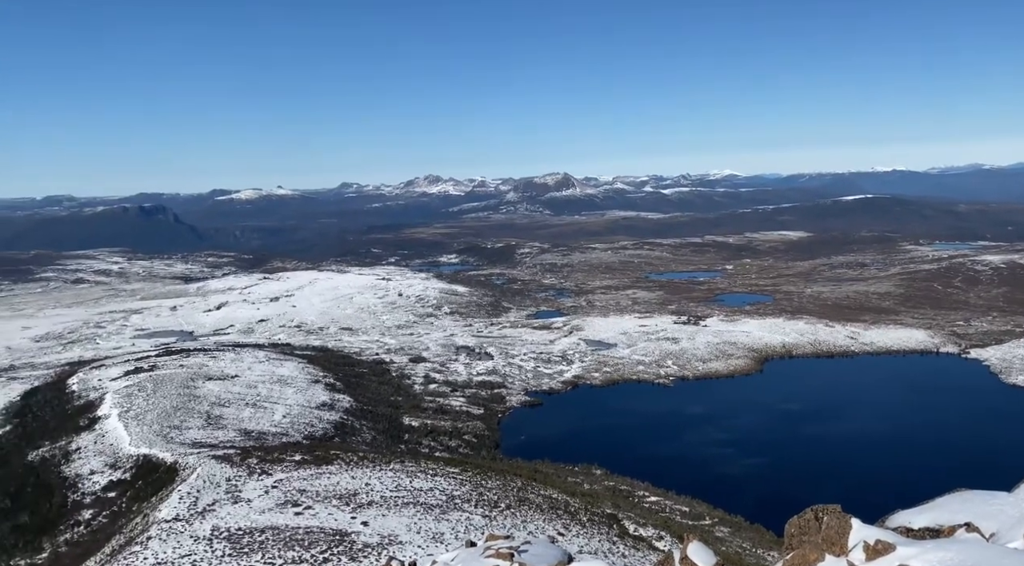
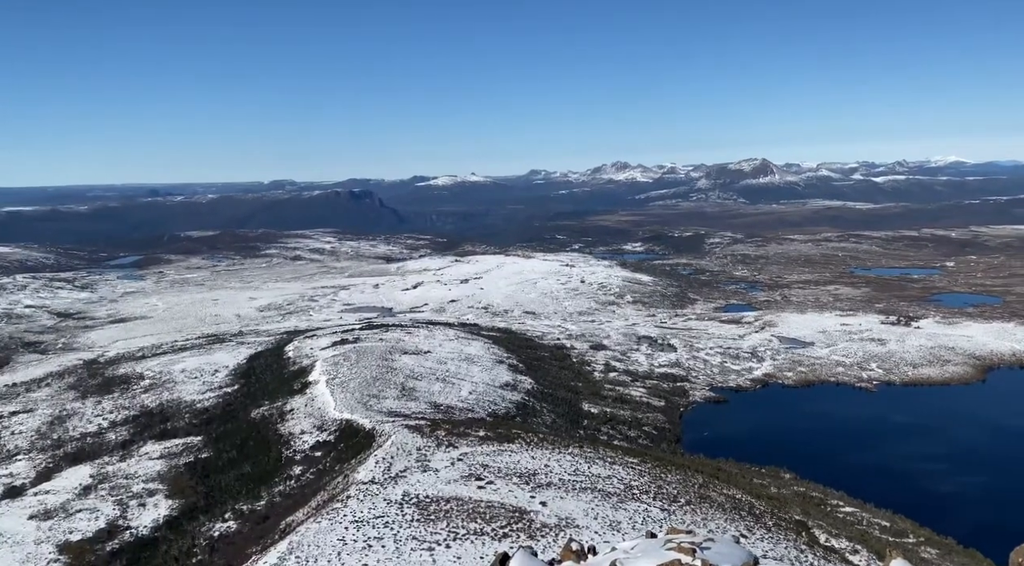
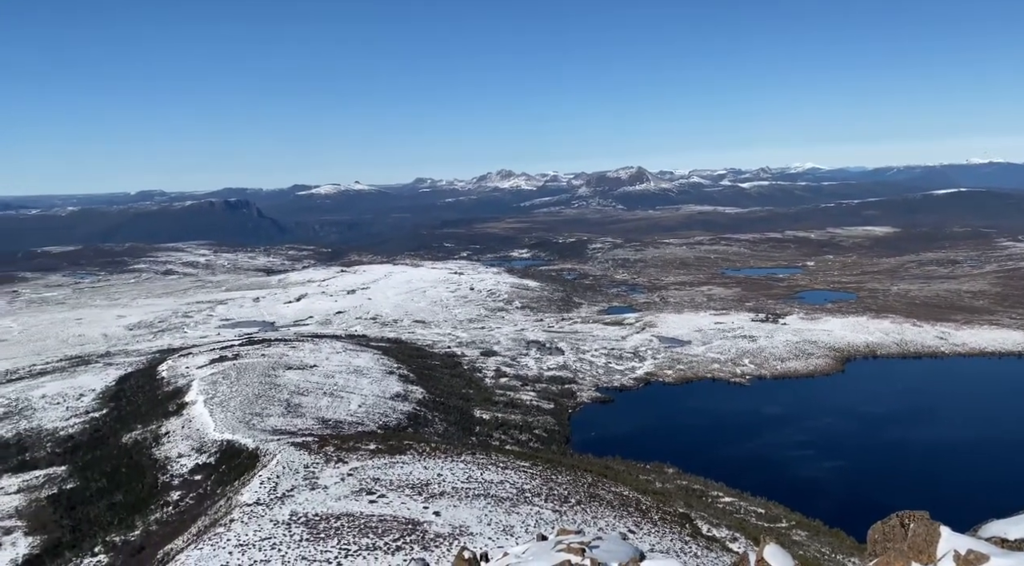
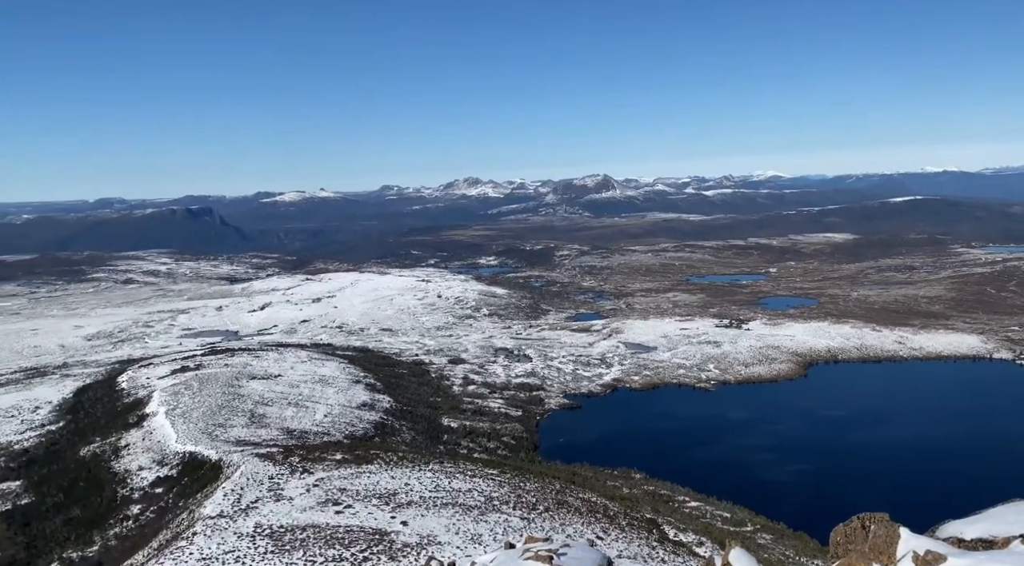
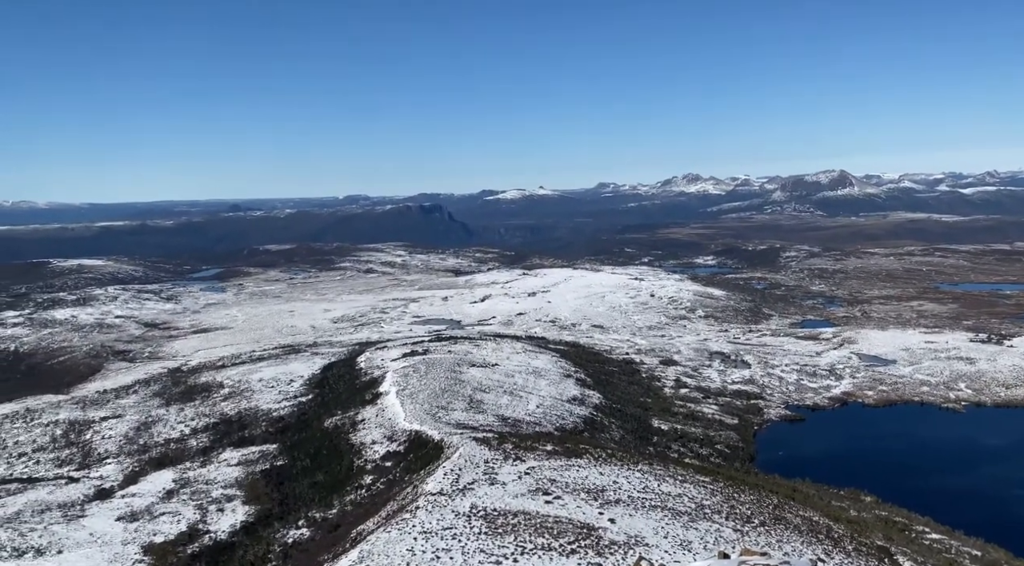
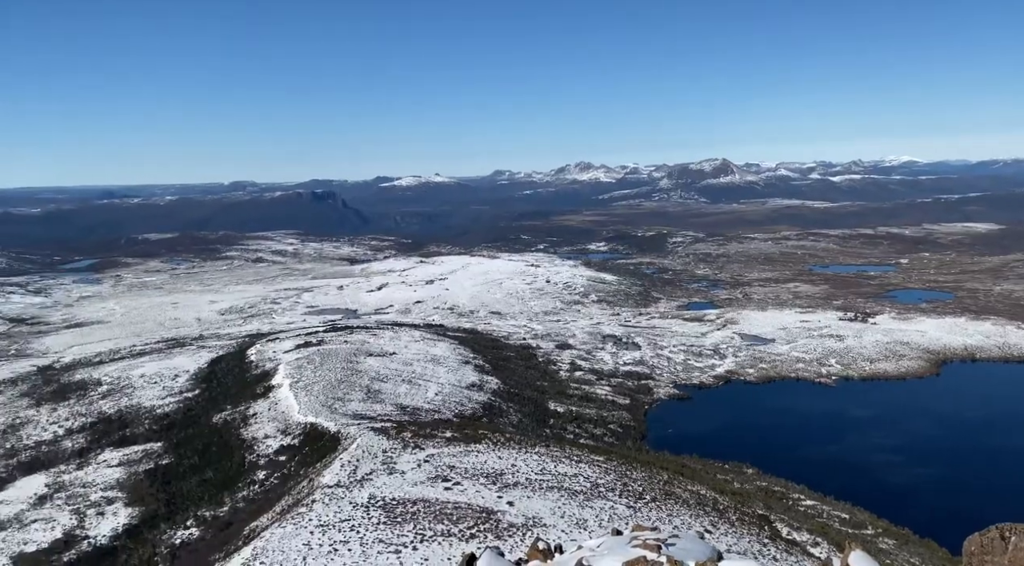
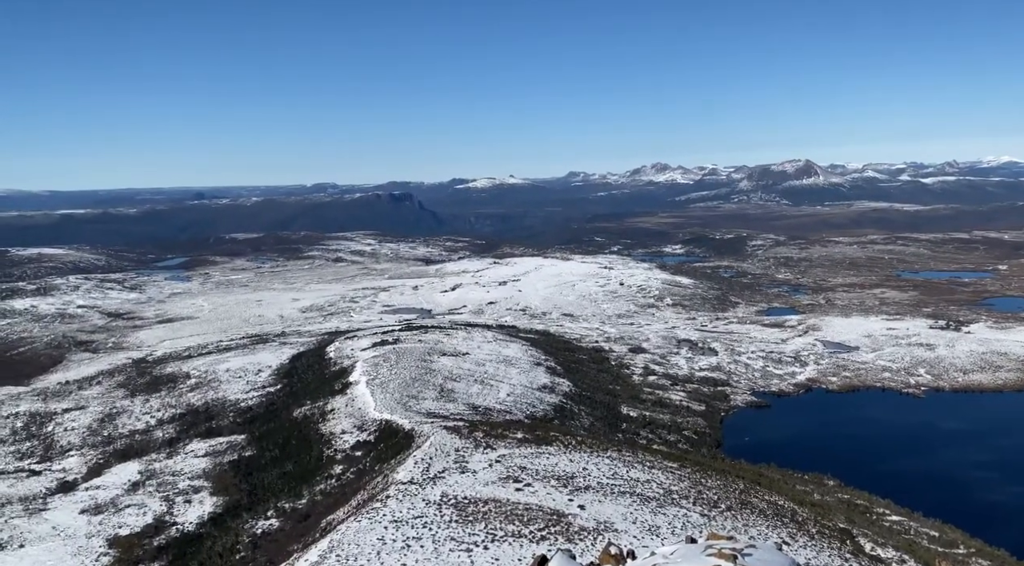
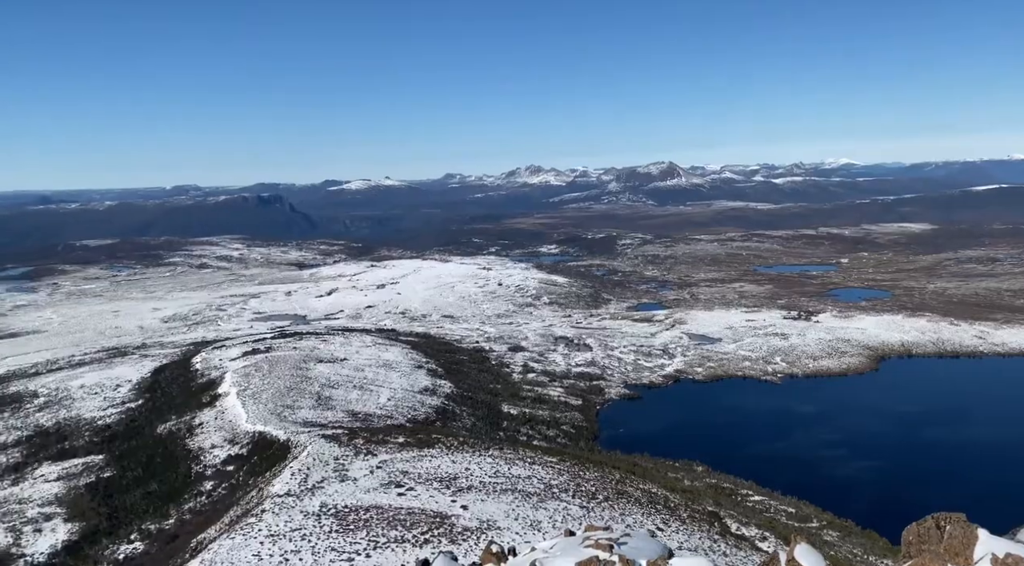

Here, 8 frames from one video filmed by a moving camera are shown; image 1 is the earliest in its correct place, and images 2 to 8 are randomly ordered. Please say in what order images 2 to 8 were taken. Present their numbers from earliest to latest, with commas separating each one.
4, 3, 8, 6, 2, 7, 5
